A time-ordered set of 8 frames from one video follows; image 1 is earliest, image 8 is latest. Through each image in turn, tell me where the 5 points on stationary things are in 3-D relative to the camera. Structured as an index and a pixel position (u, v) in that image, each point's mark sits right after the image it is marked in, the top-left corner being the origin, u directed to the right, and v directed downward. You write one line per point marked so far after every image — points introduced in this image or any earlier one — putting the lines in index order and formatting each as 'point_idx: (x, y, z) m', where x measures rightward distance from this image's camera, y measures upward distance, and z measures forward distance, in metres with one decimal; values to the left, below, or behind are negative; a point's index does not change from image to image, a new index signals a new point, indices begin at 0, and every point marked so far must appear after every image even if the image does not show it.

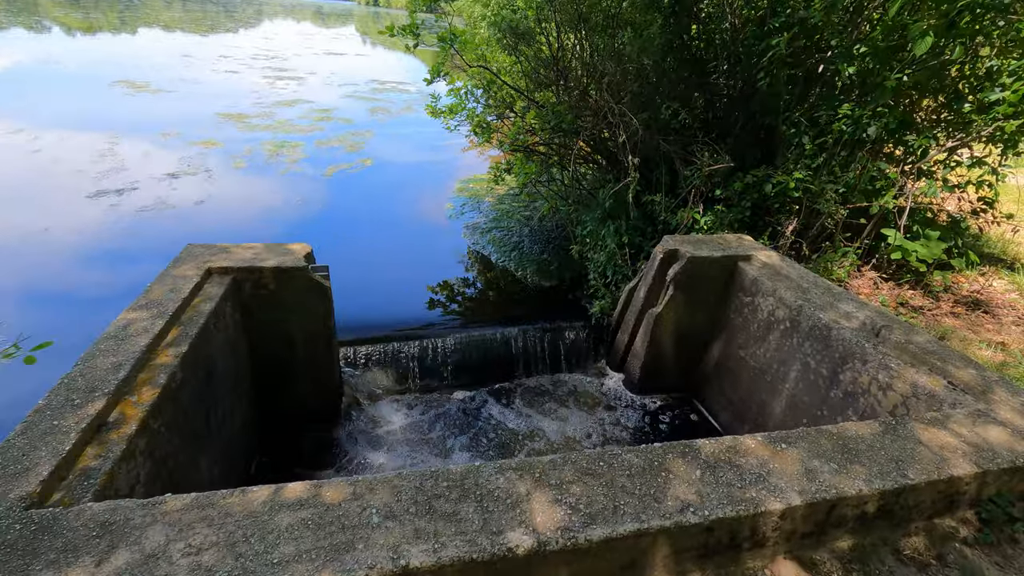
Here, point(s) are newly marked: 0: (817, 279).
0: (+2.4, +0.1, +4.2) m
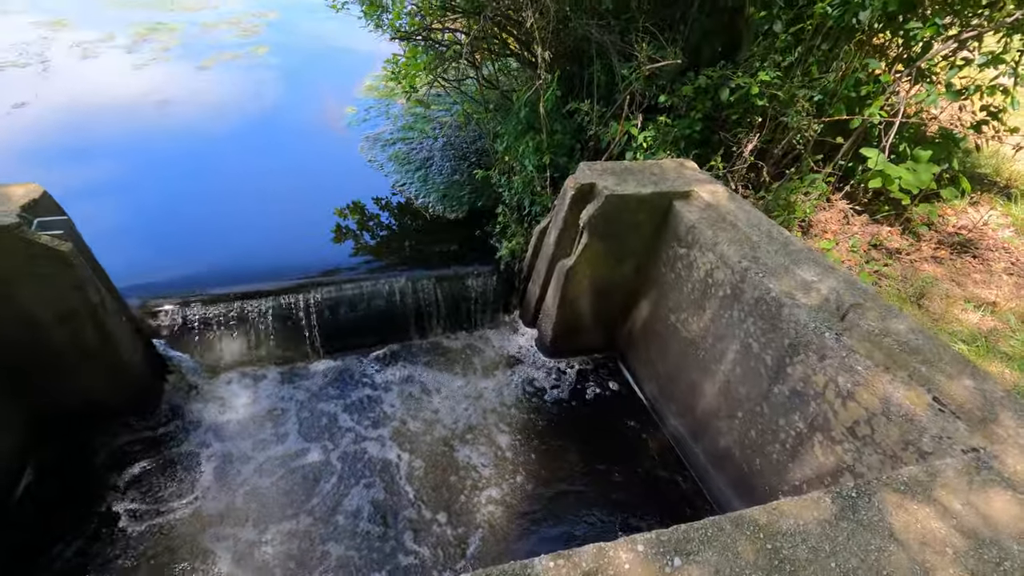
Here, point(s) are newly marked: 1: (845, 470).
0: (+1.5, +0.4, +3.1) m
1: (+1.5, -0.8, +2.5) m
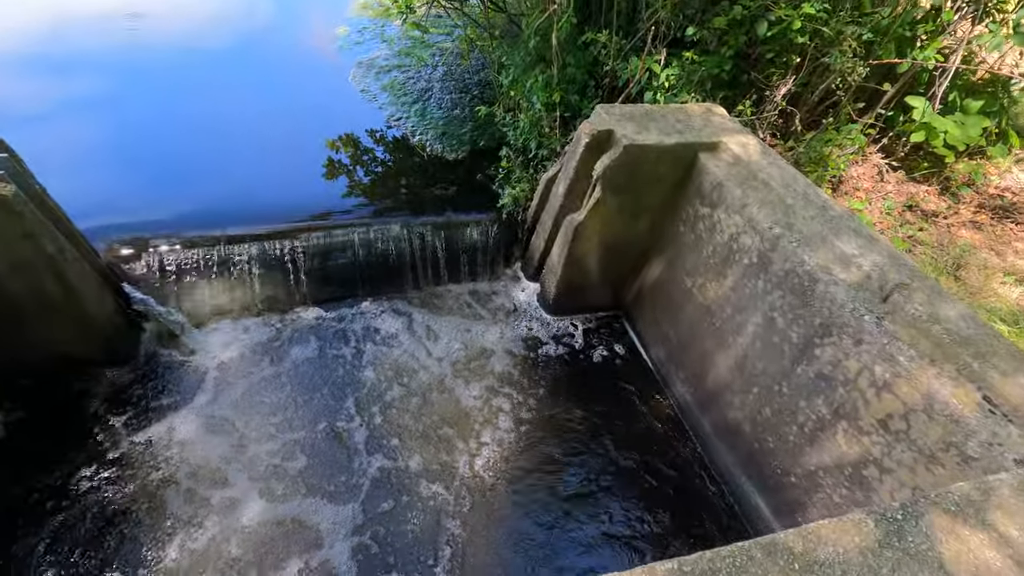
0: (+1.6, +0.5, +2.8) m
1: (+1.5, -0.7, +2.3) m
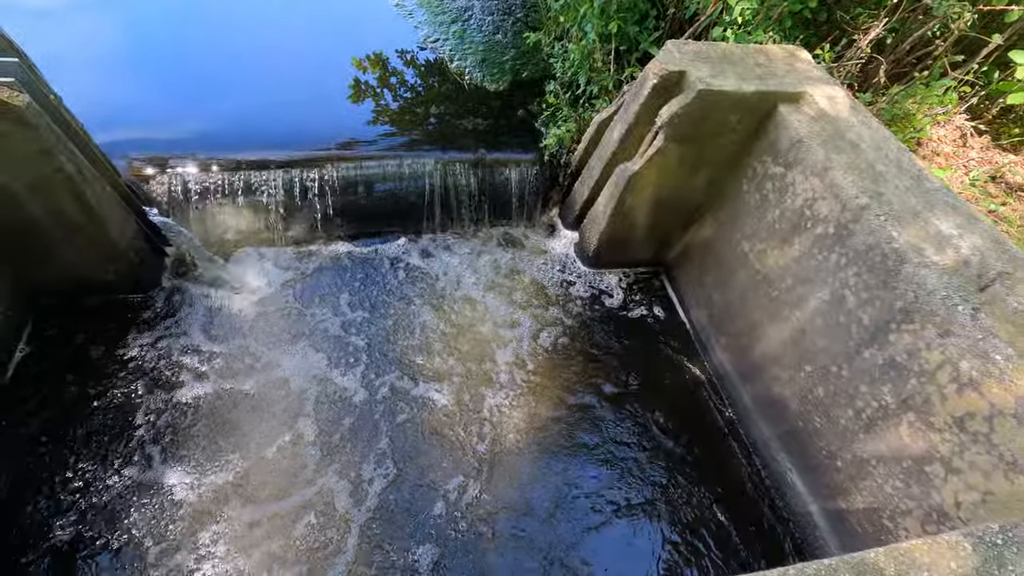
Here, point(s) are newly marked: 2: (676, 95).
0: (+1.8, +0.6, +2.5) m
1: (+1.7, -0.7, +2.1) m
2: (+0.9, +1.0, +2.8) m
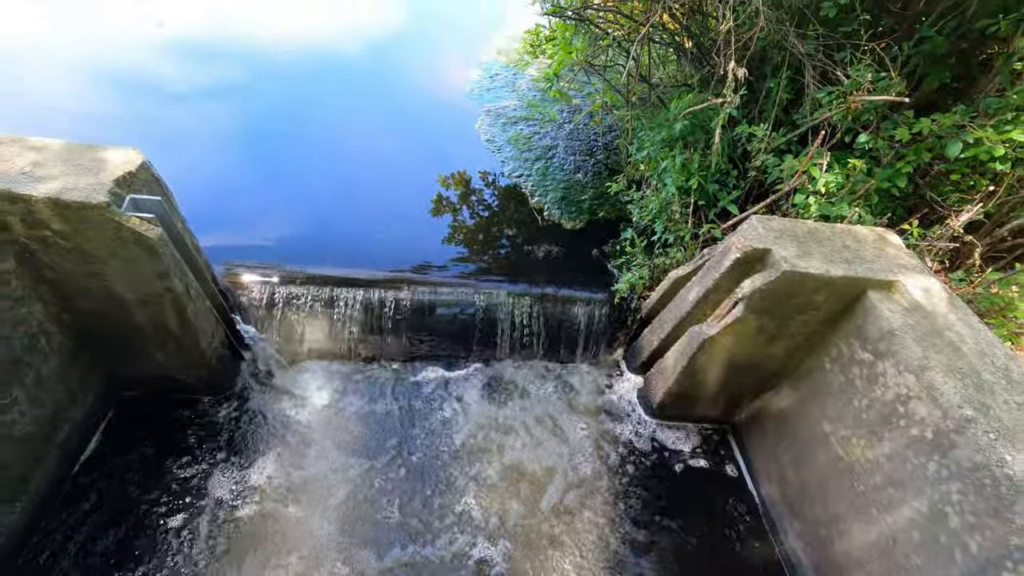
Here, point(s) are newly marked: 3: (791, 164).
0: (+2.2, -0.3, +2.3) m
1: (+1.9, -1.5, +1.8) m
2: (+1.3, +0.1, +2.8) m
3: (+1.8, +0.8, +3.5) m
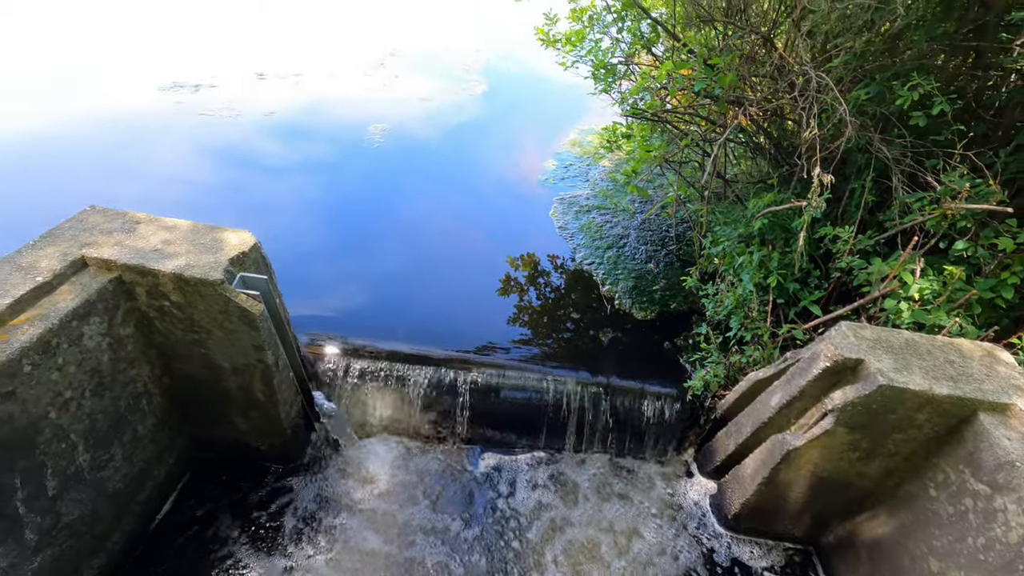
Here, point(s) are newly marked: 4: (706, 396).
0: (+2.5, -0.8, +2.0) m
1: (+2.0, -1.9, +1.3) m
2: (+1.7, -0.4, +2.7) m
3: (+2.3, +0.1, +3.4) m
4: (+1.4, -0.8, +3.8) m
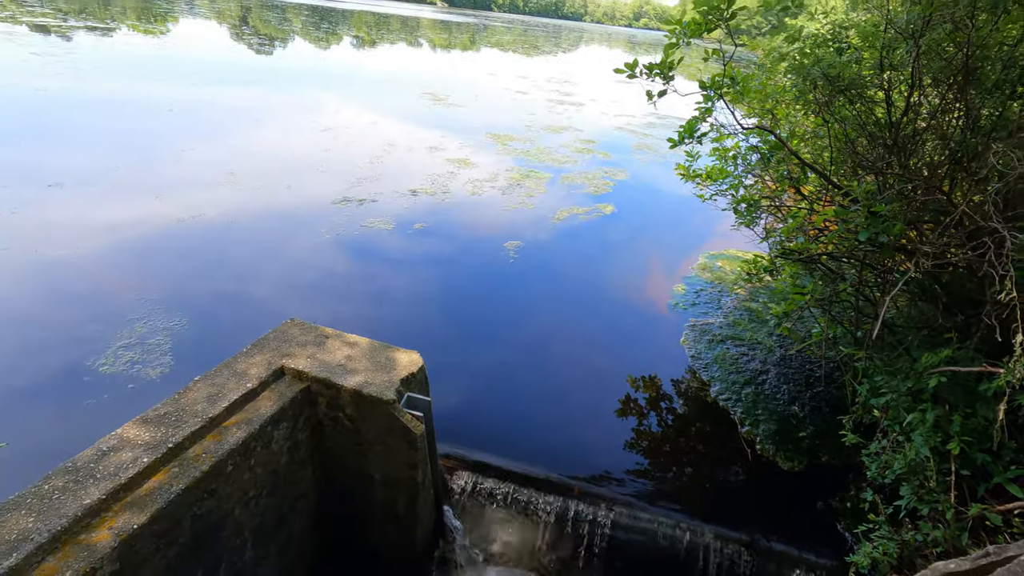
0: (+2.9, -1.6, +1.3) m
1: (+2.3, -2.5, +0.6) m
2: (+2.3, -1.3, +2.2) m
3: (+3.2, -0.9, +2.8) m
4: (+2.2, -1.8, +3.3) m
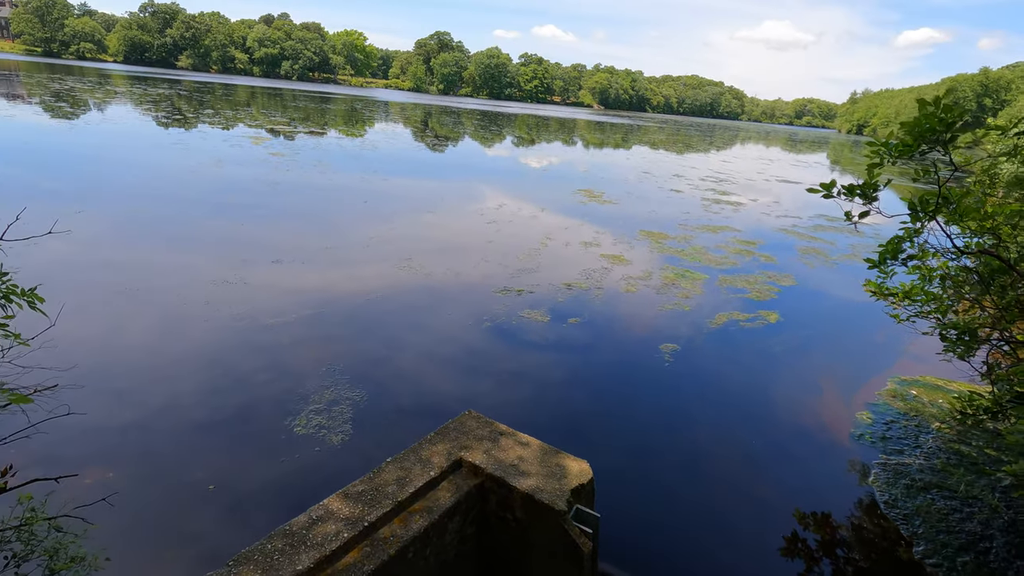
0: (+3.2, -2.1, +0.3) m
1: (+2.3, -2.8, -0.4) m
2: (+2.9, -1.9, +1.3) m
3: (+3.9, -1.7, +1.8) m
4: (+3.0, -2.6, +2.4) m
